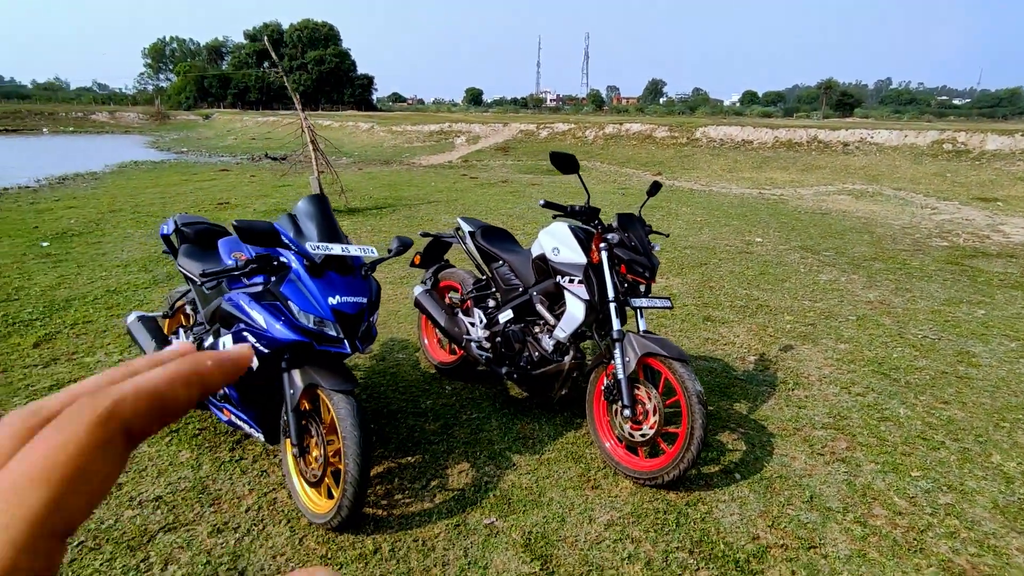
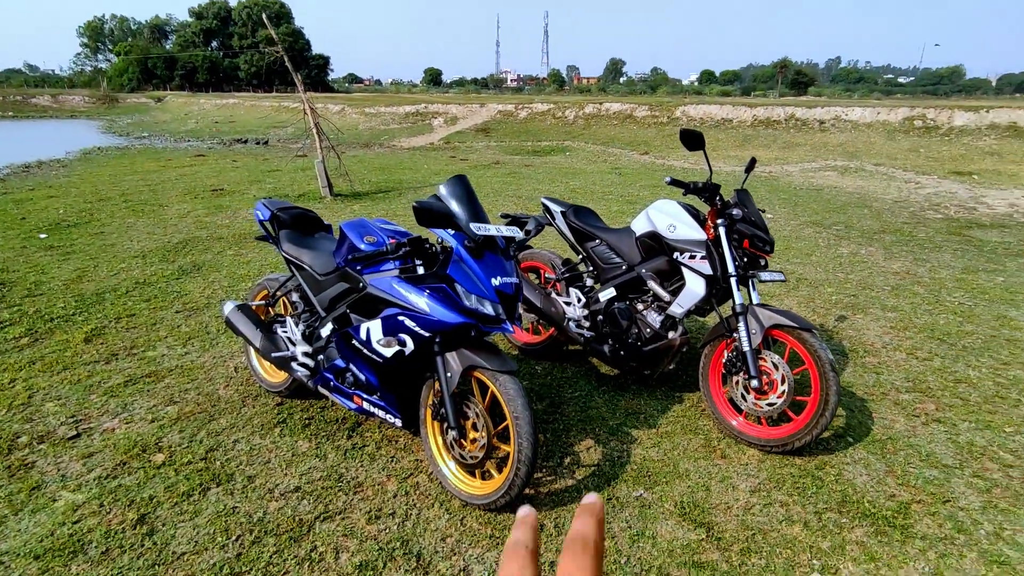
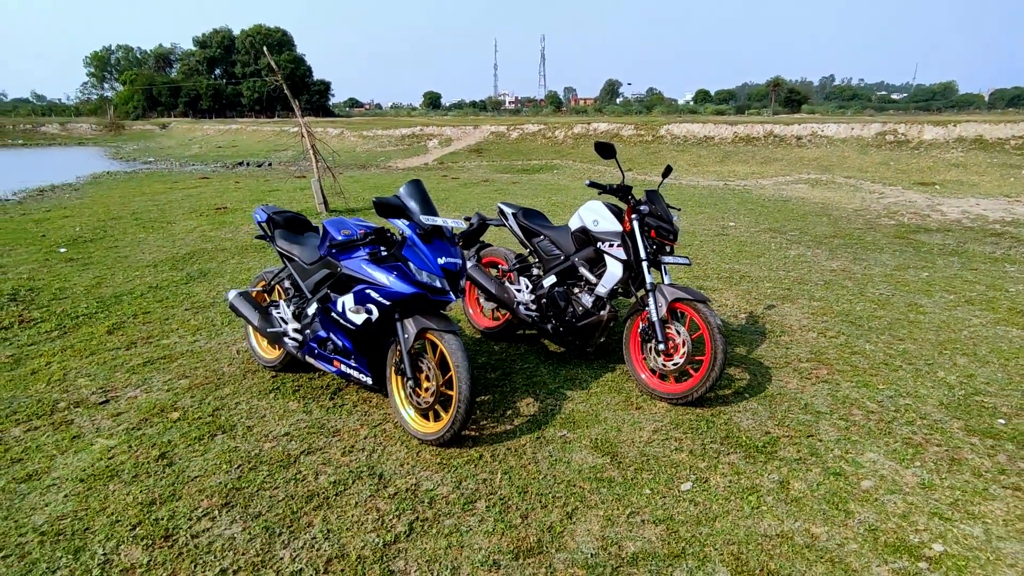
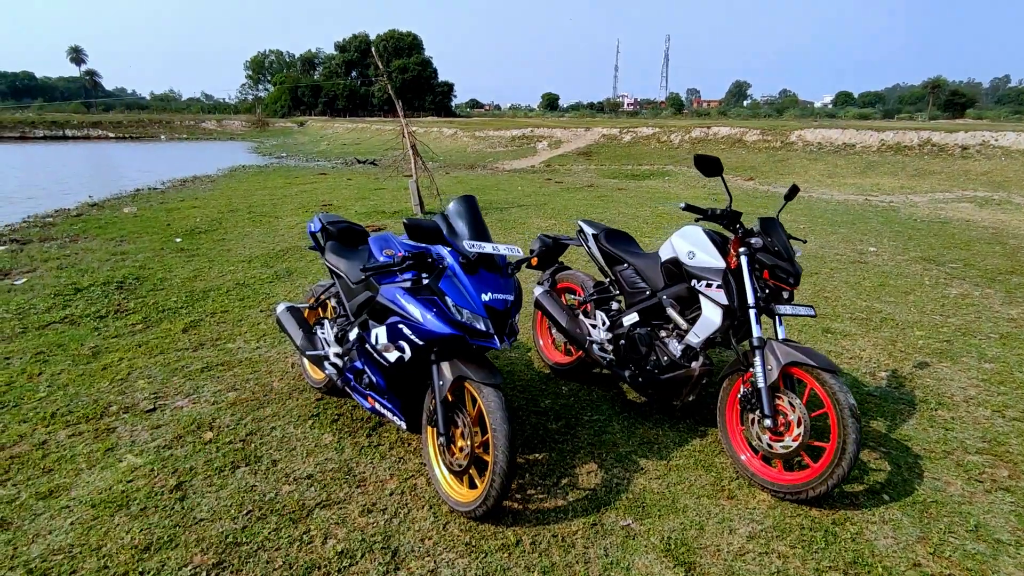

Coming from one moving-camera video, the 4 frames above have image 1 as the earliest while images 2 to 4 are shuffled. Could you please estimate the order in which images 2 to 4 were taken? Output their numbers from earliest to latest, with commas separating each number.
4, 2, 3
